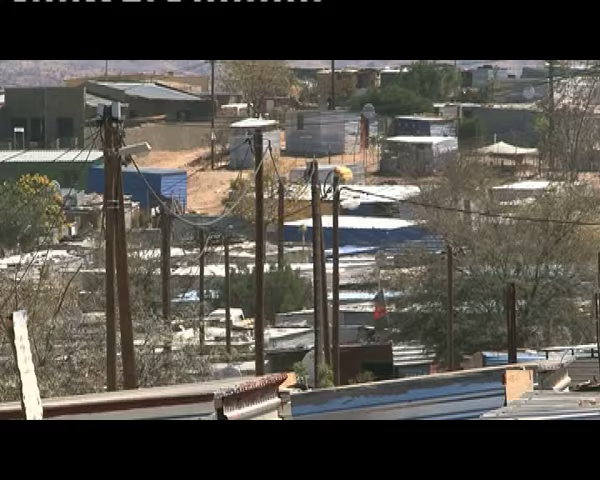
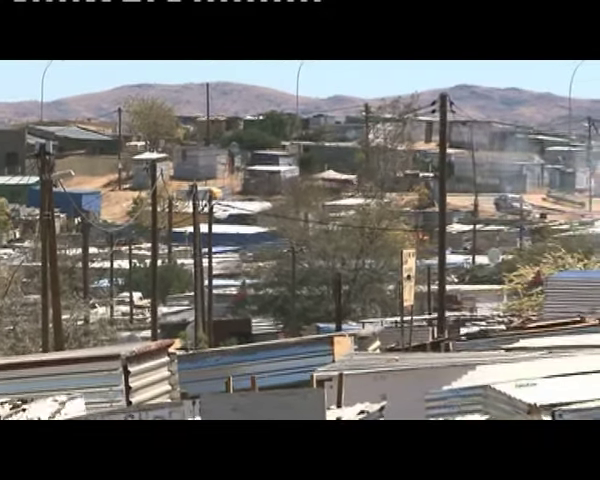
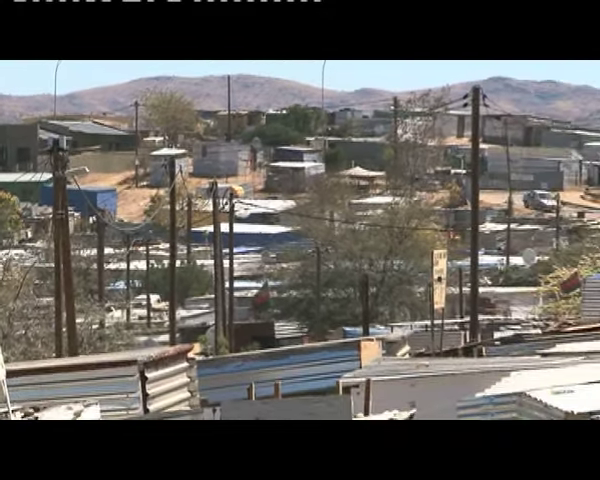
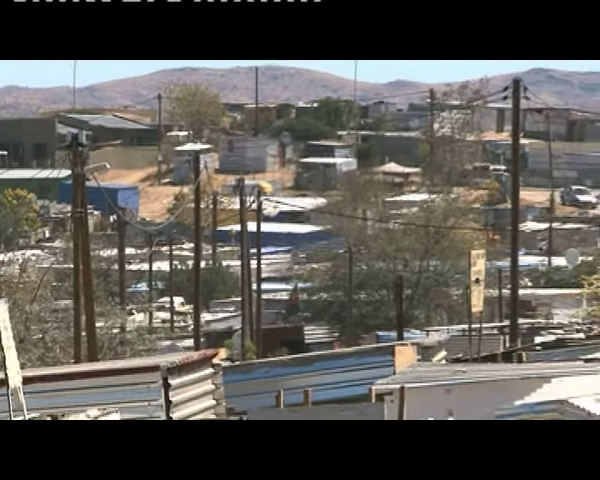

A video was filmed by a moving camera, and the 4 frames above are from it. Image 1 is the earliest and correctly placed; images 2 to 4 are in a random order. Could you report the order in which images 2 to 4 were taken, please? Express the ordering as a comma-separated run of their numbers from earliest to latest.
4, 3, 2
